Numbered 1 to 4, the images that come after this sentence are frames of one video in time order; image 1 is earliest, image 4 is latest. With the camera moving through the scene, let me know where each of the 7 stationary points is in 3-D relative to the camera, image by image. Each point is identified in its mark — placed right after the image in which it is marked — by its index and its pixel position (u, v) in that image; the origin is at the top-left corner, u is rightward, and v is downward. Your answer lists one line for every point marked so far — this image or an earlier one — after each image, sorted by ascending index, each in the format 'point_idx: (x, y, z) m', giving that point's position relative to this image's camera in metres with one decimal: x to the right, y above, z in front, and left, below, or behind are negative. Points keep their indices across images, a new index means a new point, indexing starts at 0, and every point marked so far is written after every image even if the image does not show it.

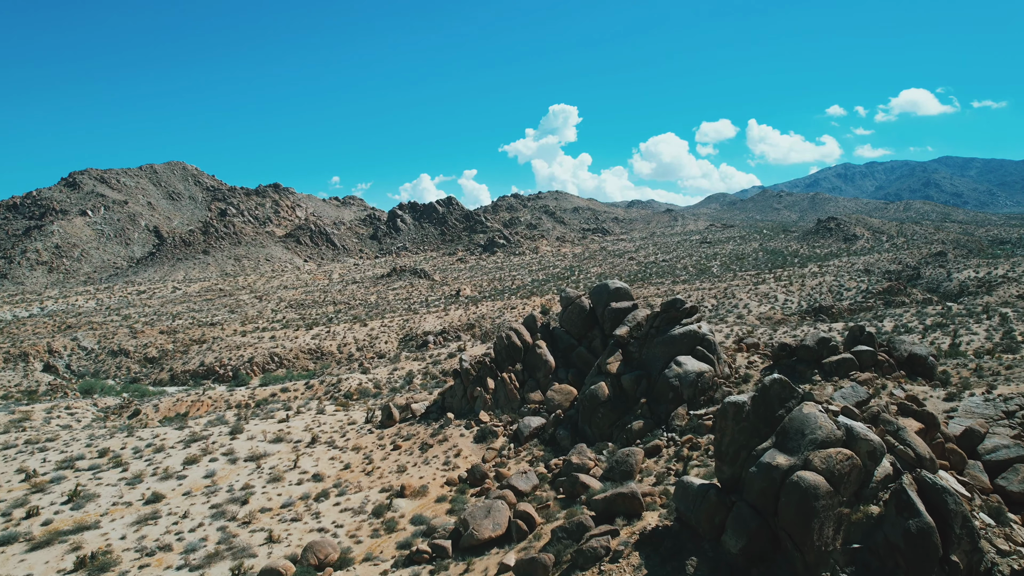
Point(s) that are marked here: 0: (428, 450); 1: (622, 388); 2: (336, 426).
0: (-1.7, -3.3, +14.3) m
1: (+2.1, -1.9, +13.7) m
2: (-4.2, -3.3, +16.7) m
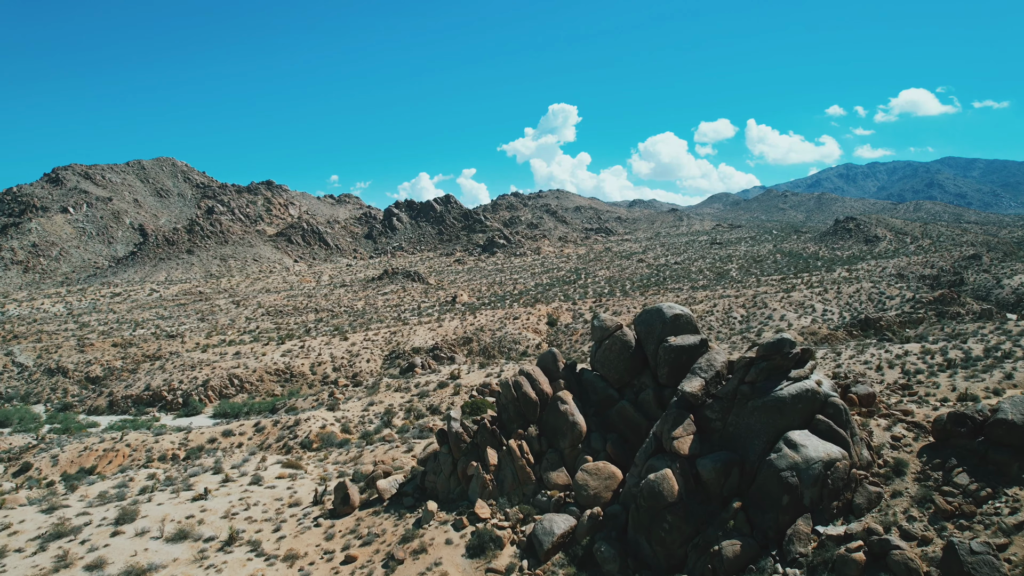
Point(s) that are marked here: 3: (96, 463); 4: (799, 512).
0: (-1.5, -3.7, +9.3) m
1: (+2.3, -2.4, +8.7) m
2: (-4.0, -3.7, +11.7) m
3: (-9.5, -4.0, +16.1) m
4: (+3.2, -2.5, +7.9) m
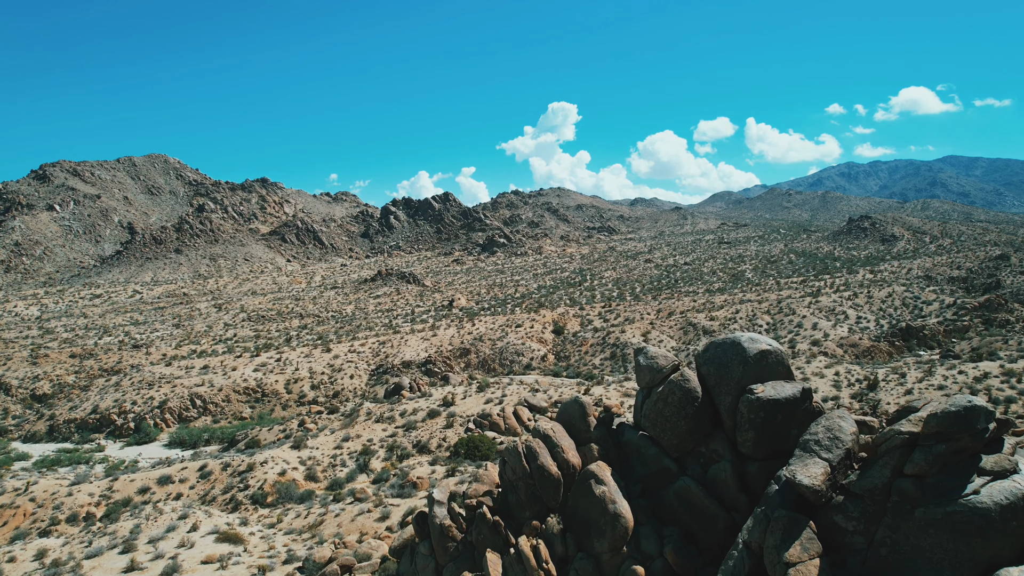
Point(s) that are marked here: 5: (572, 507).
0: (-1.4, -4.0, +5.8) m
1: (+2.4, -2.6, +5.2) m
2: (-3.9, -3.9, +8.2) m
3: (-9.4, -4.3, +12.6) m
4: (+3.4, -2.8, +4.4) m
5: (+0.7, -2.3, +7.5) m
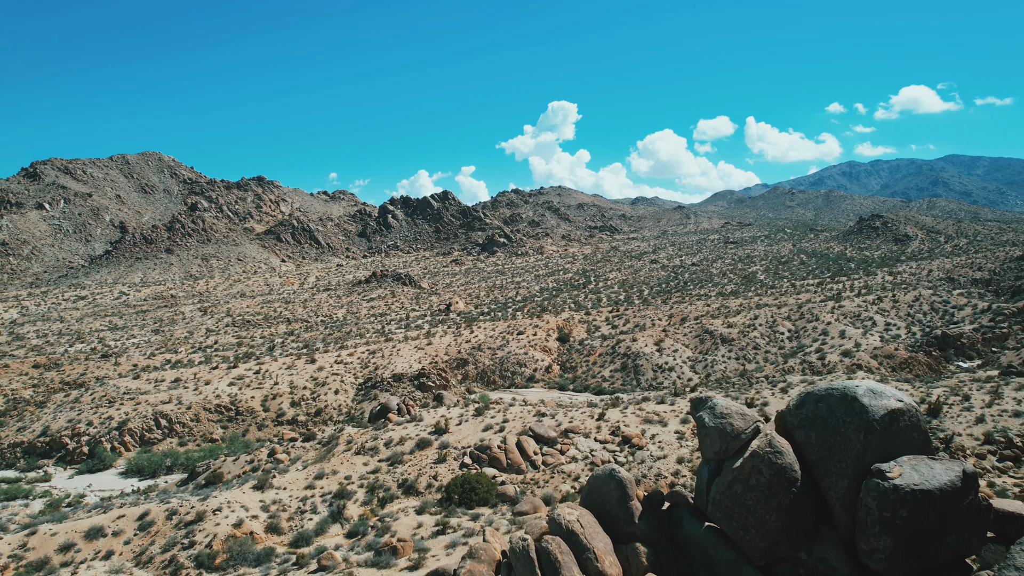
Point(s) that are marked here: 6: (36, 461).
0: (-1.4, -4.2, +3.3) m
1: (+2.5, -2.9, +2.7) m
2: (-3.8, -4.1, +5.7) m
3: (-9.3, -4.5, +10.1) m
4: (+3.4, -3.0, +1.9) m
5: (+0.7, -2.5, +5.0) m
6: (-13.1, -4.8, +19.5) m
